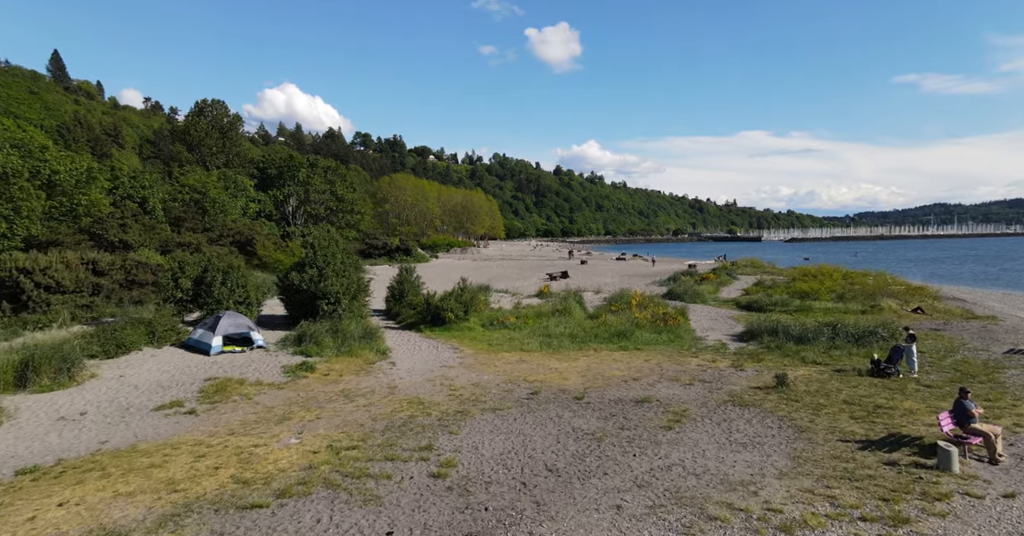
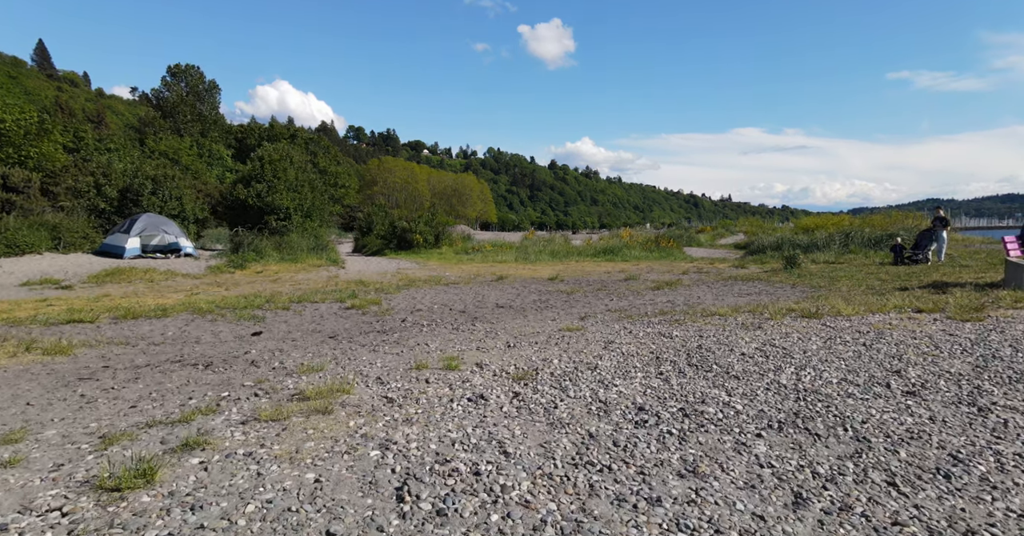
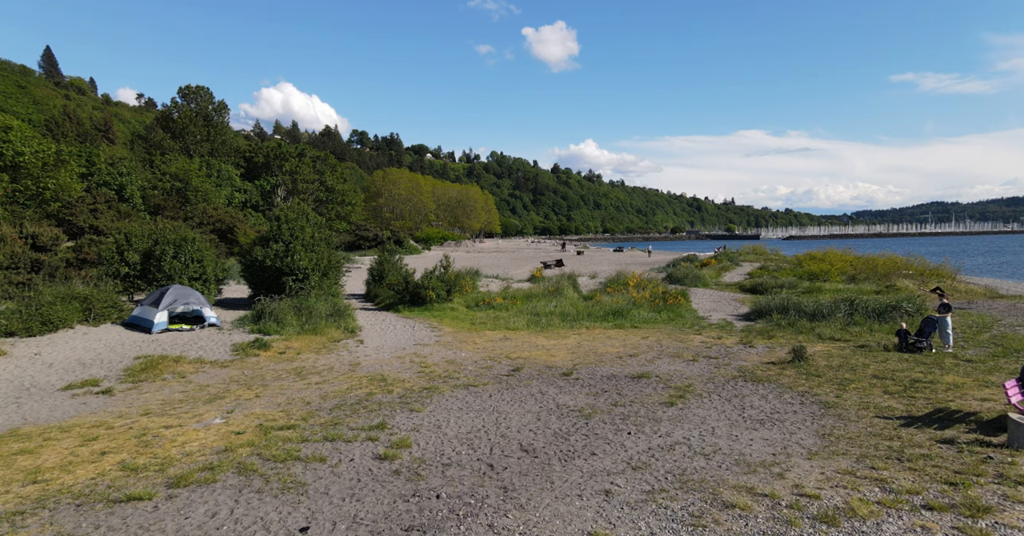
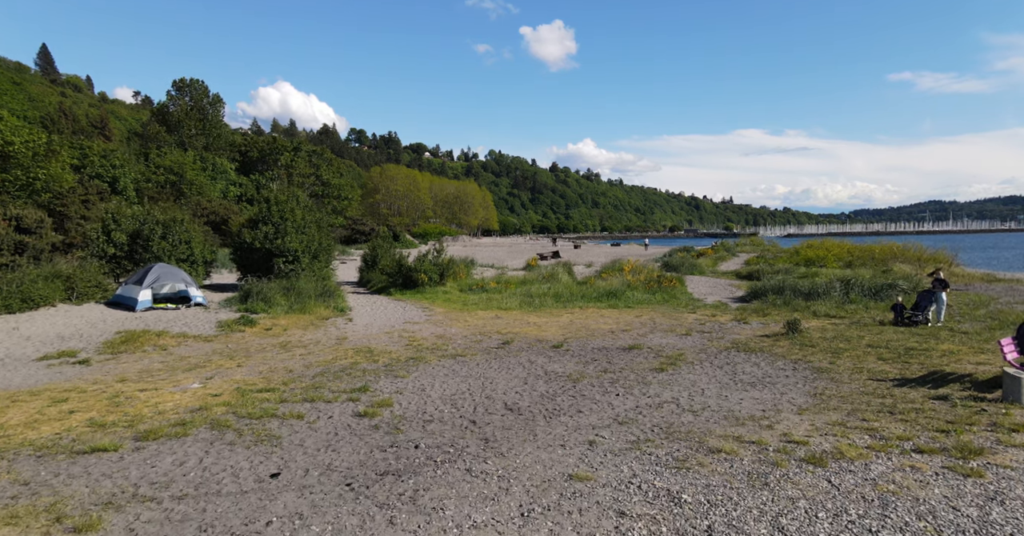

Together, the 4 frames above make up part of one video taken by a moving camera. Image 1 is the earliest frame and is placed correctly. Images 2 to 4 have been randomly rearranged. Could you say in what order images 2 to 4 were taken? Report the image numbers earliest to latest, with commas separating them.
3, 4, 2
